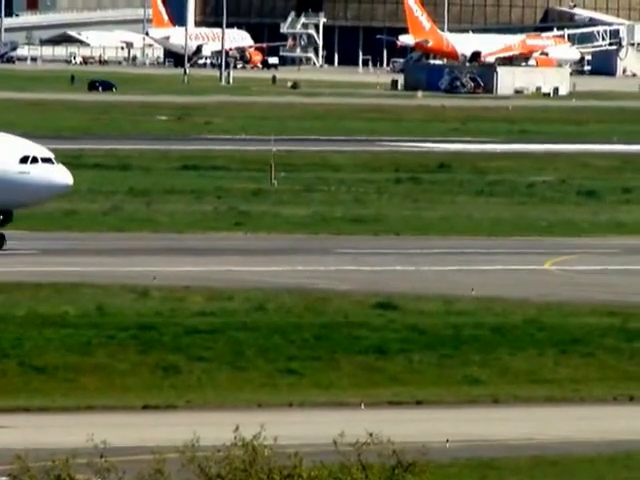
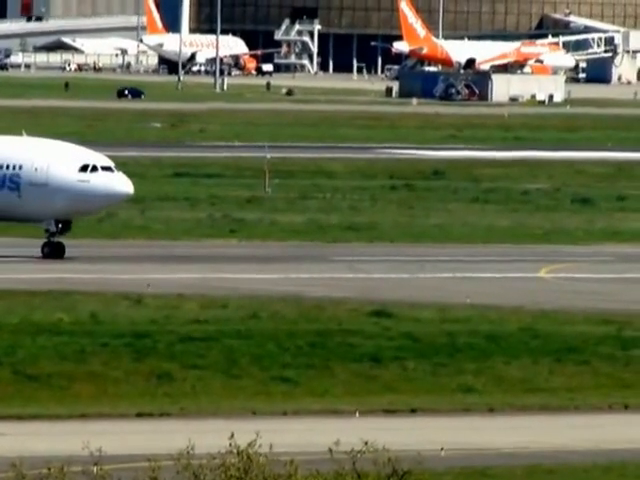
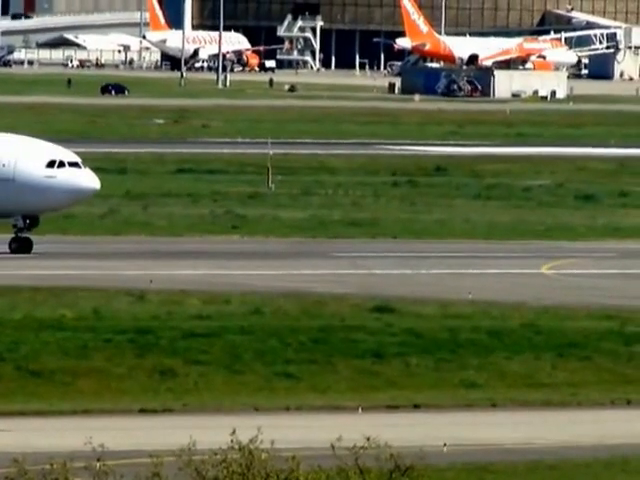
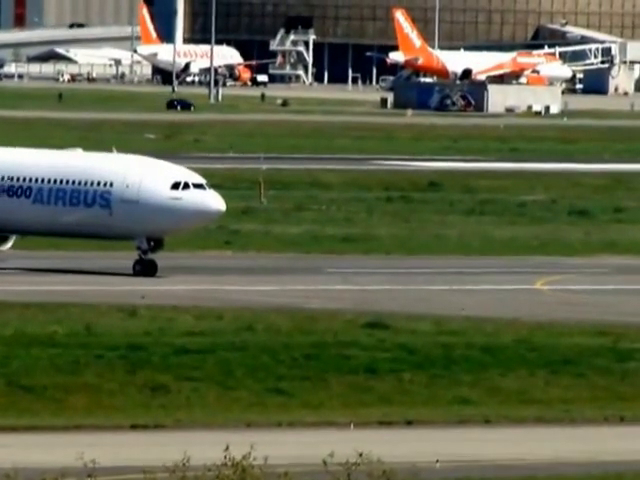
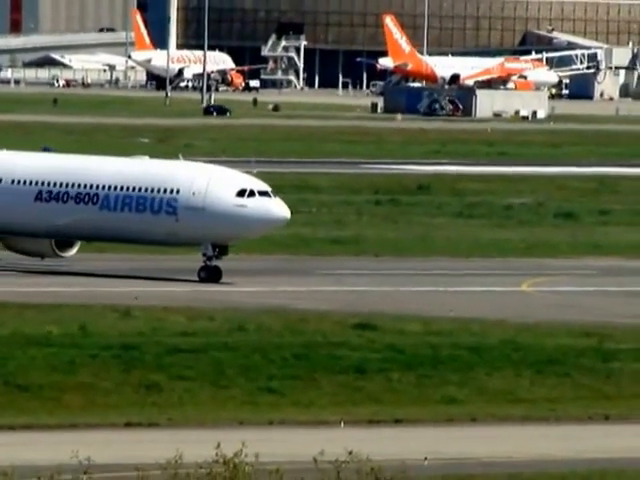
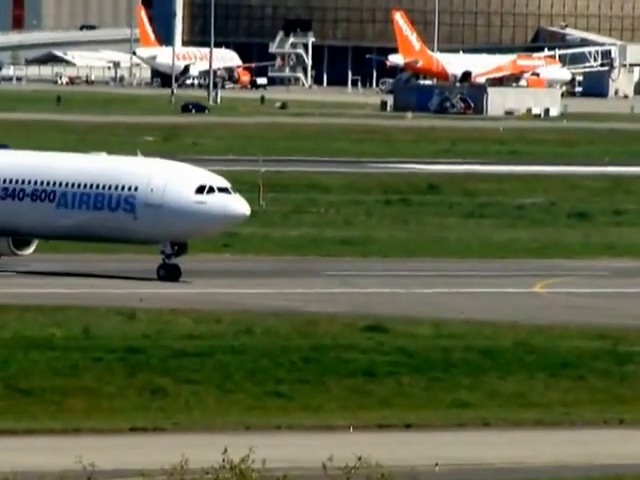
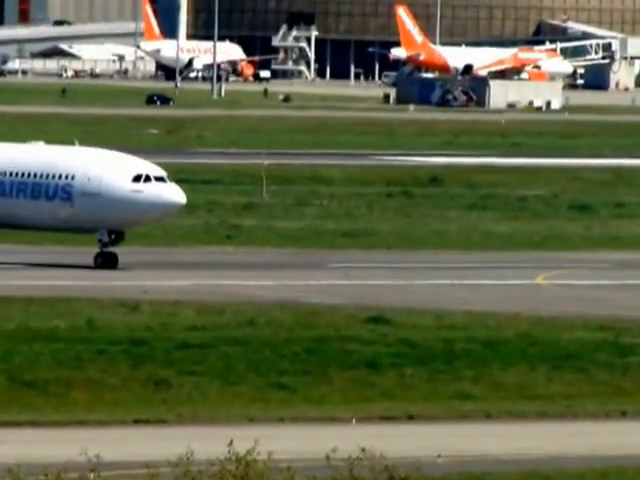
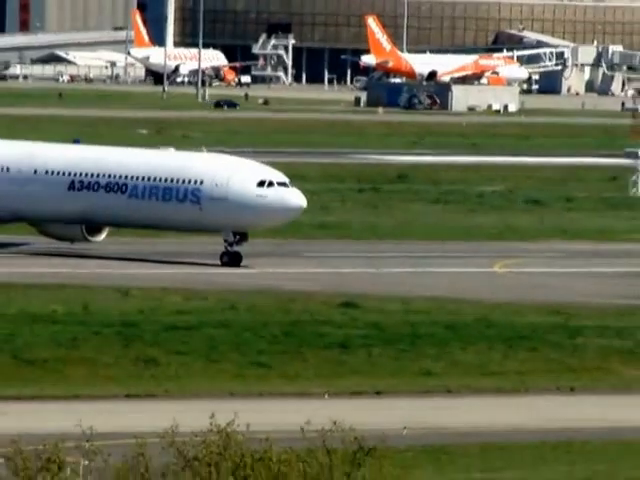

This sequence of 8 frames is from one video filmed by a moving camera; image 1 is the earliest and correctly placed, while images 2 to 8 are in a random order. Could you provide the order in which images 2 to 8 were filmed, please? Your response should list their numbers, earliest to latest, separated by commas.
3, 2, 7, 4, 6, 5, 8
